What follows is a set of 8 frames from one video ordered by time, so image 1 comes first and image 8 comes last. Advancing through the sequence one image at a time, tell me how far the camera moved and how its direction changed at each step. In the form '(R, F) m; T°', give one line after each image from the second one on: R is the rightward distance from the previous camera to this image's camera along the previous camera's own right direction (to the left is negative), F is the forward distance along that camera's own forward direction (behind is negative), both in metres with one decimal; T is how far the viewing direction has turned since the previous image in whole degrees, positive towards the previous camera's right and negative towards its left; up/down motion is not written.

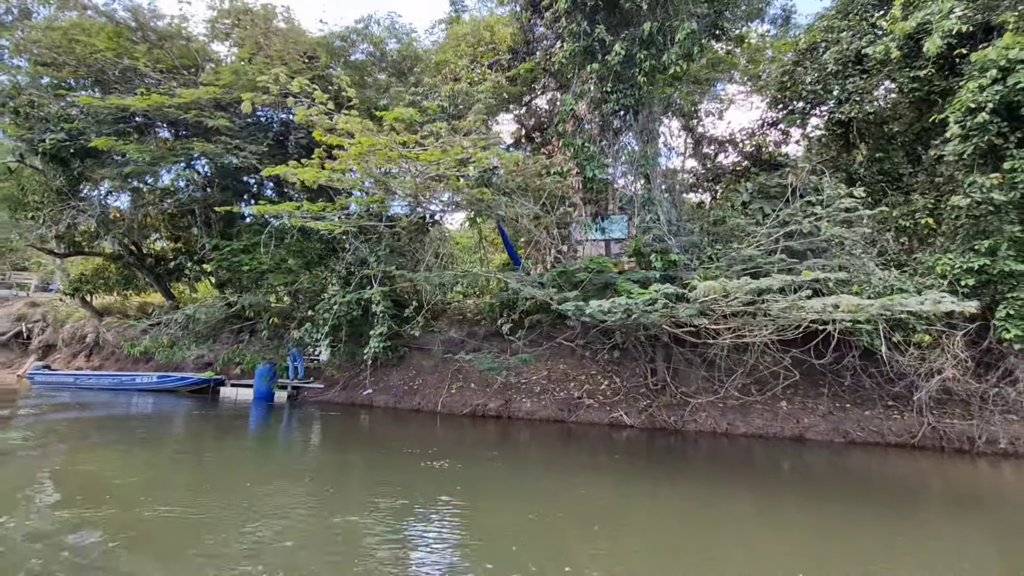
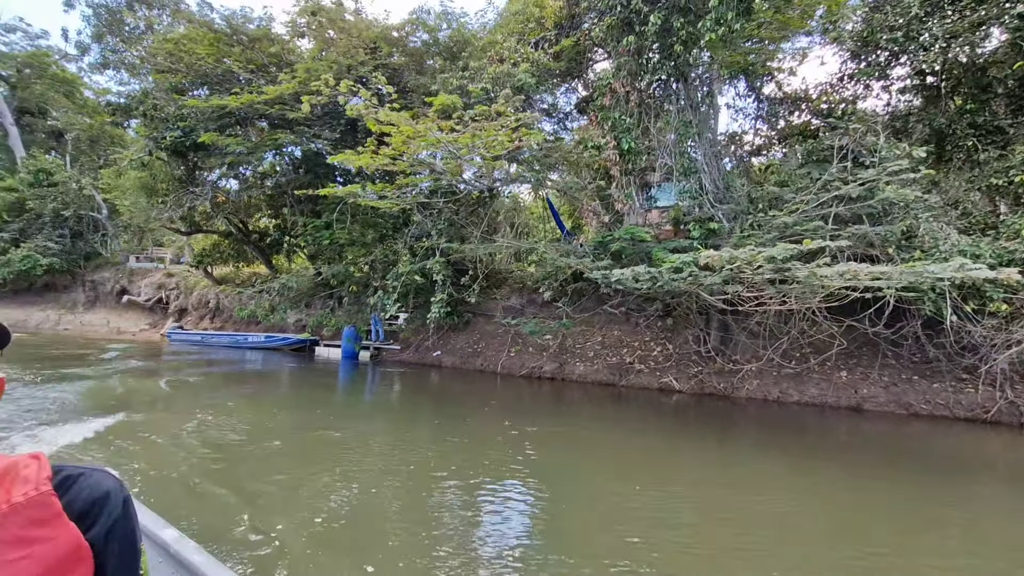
(+0.6, -0.4) m; -10°
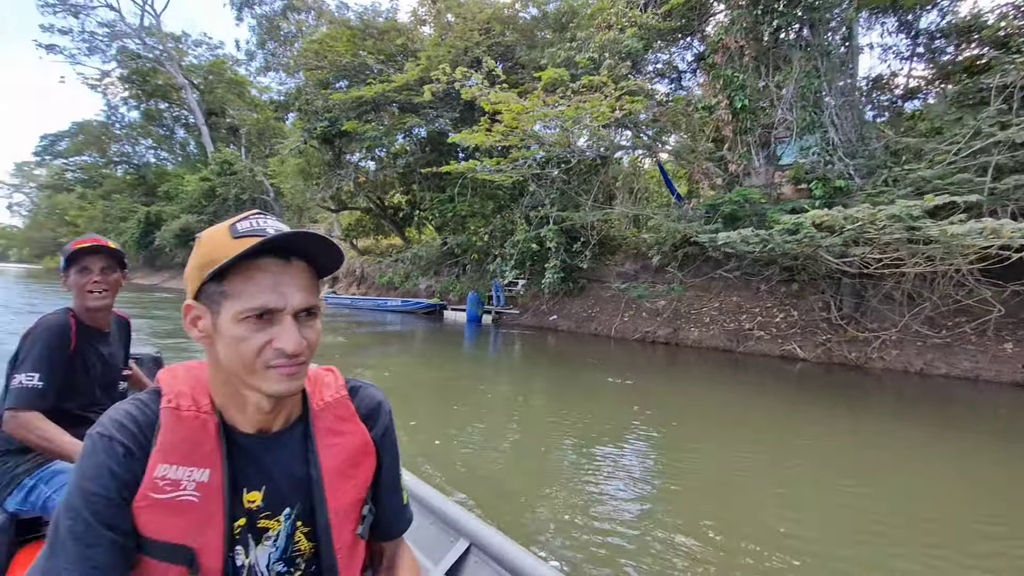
(+0.2, -0.4) m; -14°
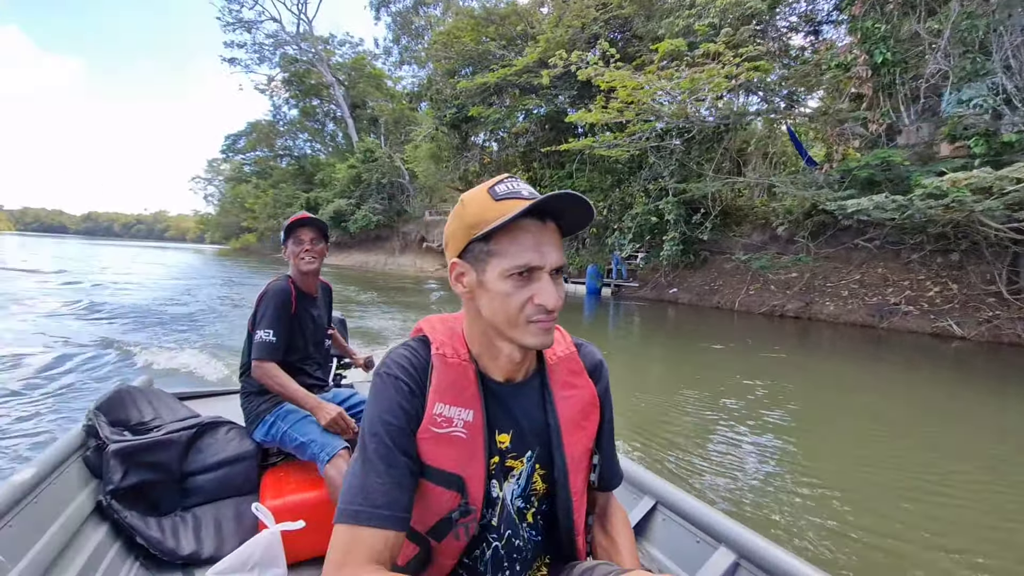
(+0.1, -0.4) m; -14°
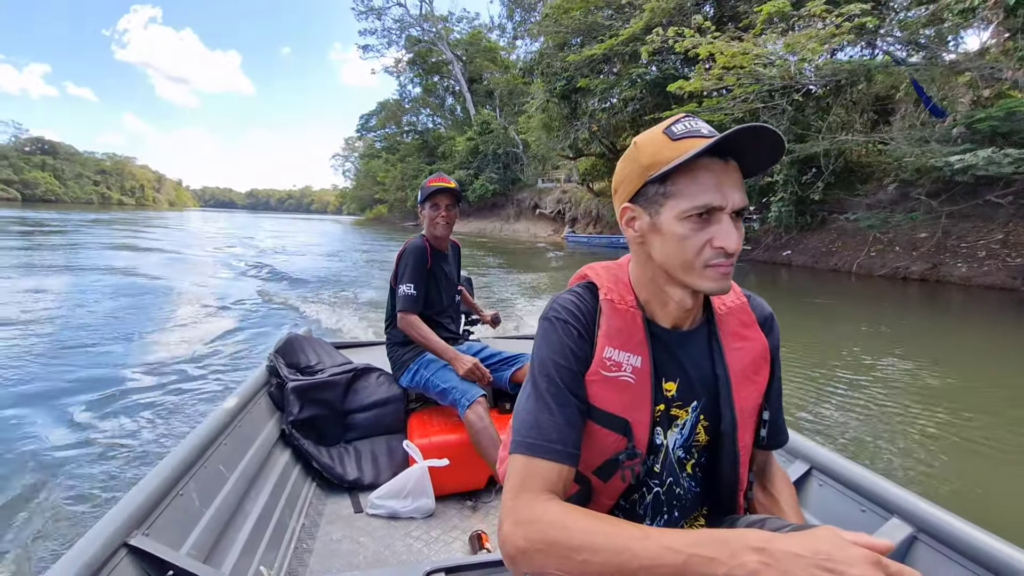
(+0.2, -0.8) m; -13°
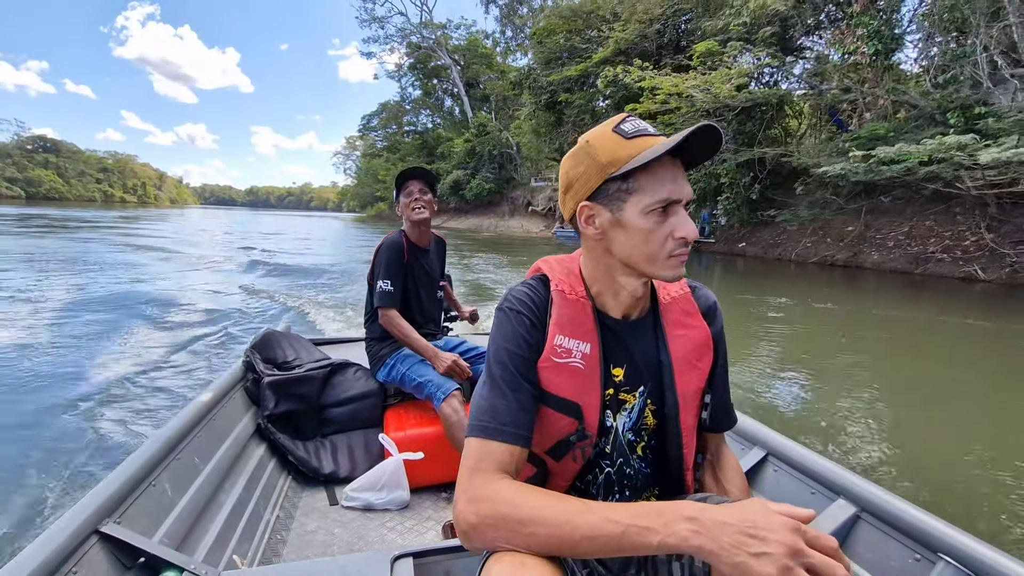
(+0.2, -1.7) m; 0°
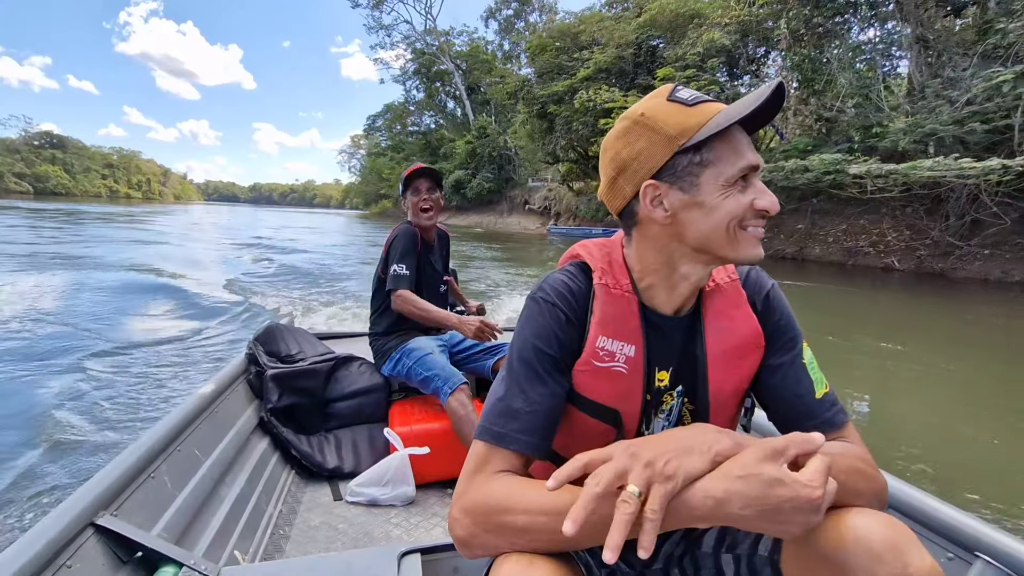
(+0.2, -1.3) m; 0°
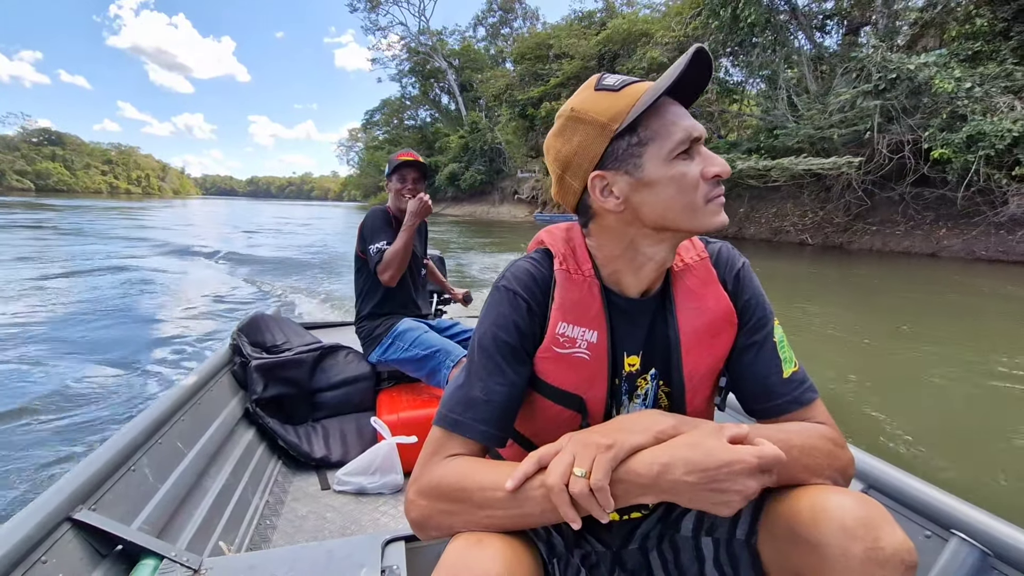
(+0.3, 0.0) m; 0°
